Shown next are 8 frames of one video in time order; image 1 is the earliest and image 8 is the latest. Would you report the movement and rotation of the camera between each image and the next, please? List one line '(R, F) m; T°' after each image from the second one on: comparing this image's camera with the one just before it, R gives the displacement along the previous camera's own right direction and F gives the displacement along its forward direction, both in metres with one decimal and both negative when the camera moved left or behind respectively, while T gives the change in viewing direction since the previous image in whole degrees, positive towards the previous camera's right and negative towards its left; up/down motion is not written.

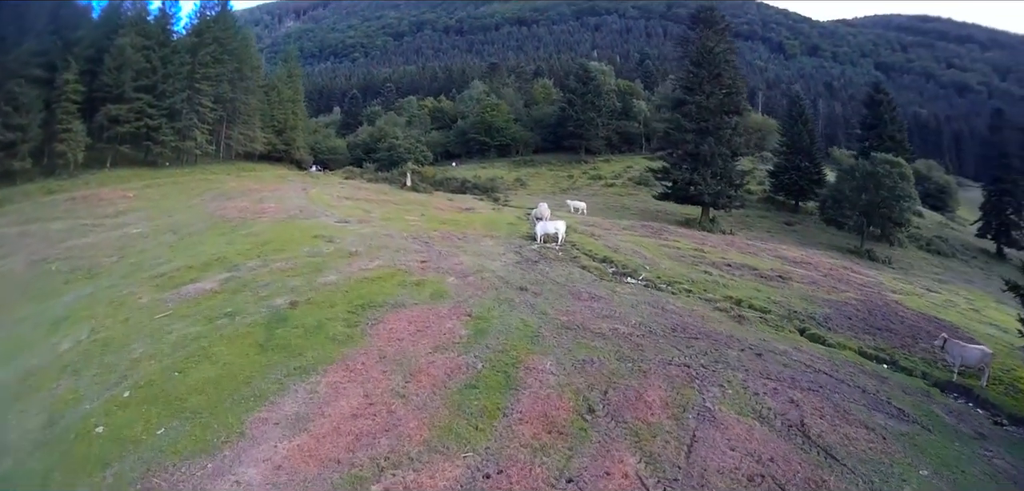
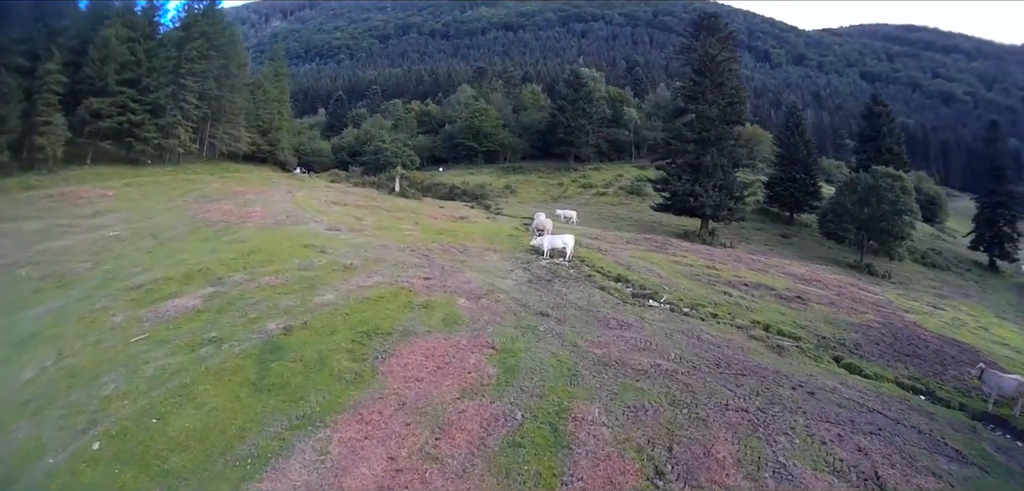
(-0.6, +1.5) m; +1°
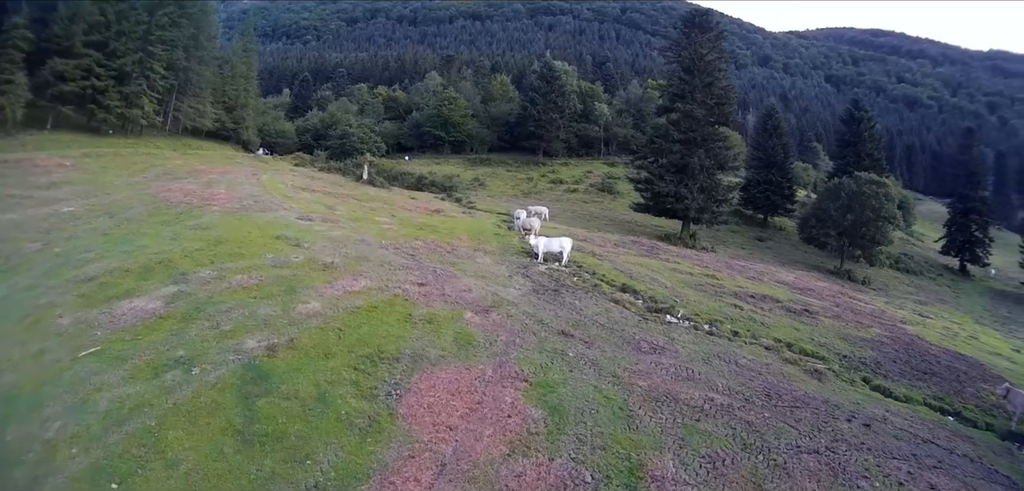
(-0.8, +1.8) m; +3°
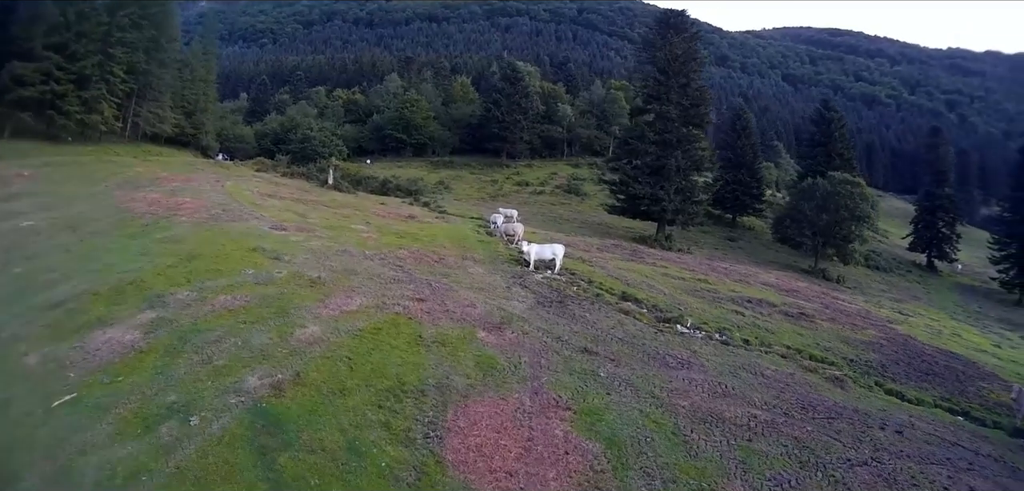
(-0.7, +0.9) m; +3°
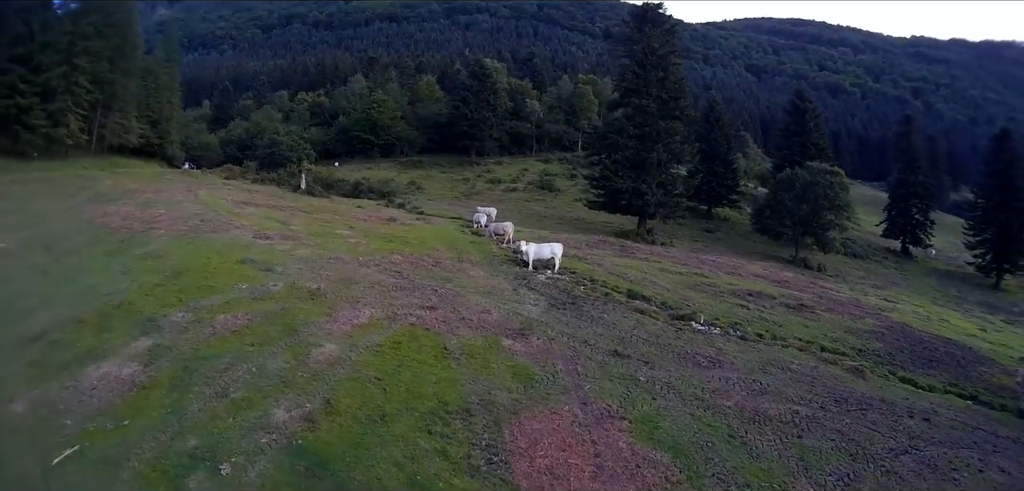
(-0.6, +0.5) m; +2°
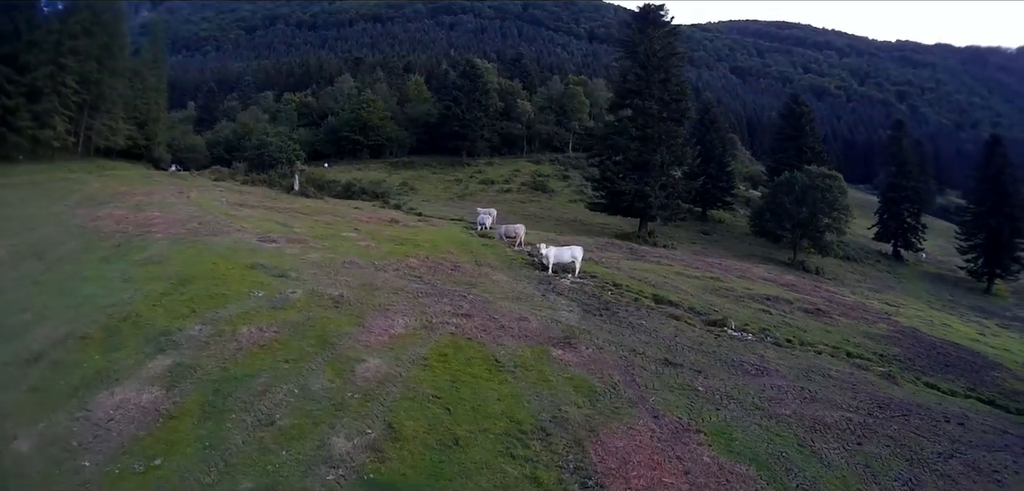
(-0.7, +0.3) m; +1°
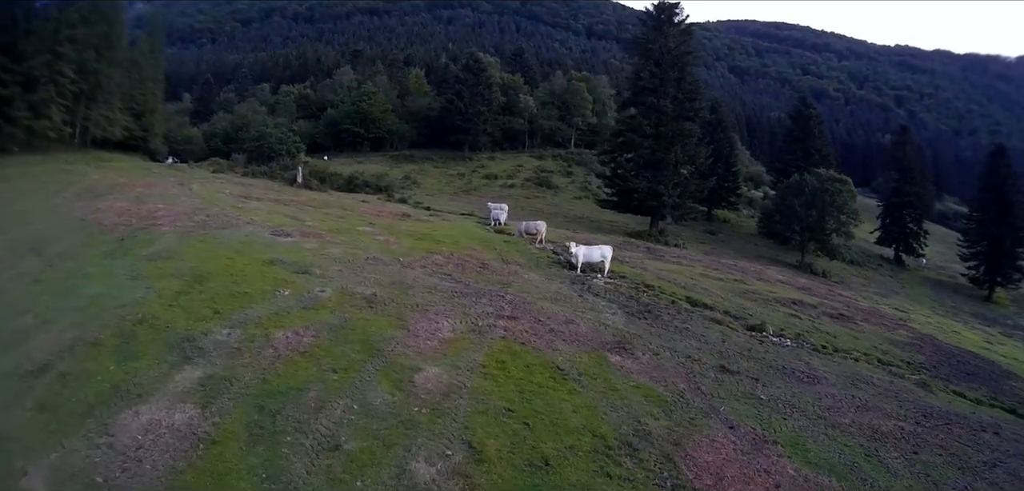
(-0.7, +0.2) m; 0°
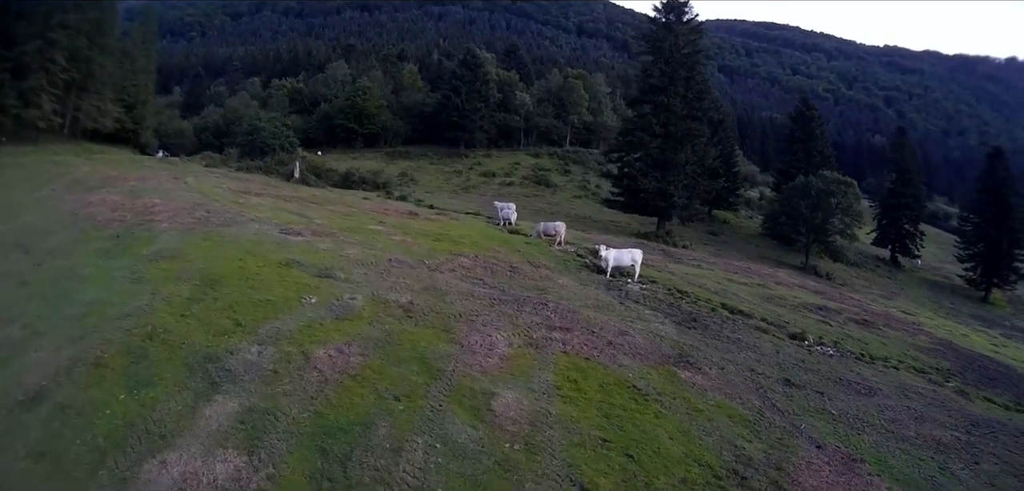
(-0.8, +0.2) m; +1°
